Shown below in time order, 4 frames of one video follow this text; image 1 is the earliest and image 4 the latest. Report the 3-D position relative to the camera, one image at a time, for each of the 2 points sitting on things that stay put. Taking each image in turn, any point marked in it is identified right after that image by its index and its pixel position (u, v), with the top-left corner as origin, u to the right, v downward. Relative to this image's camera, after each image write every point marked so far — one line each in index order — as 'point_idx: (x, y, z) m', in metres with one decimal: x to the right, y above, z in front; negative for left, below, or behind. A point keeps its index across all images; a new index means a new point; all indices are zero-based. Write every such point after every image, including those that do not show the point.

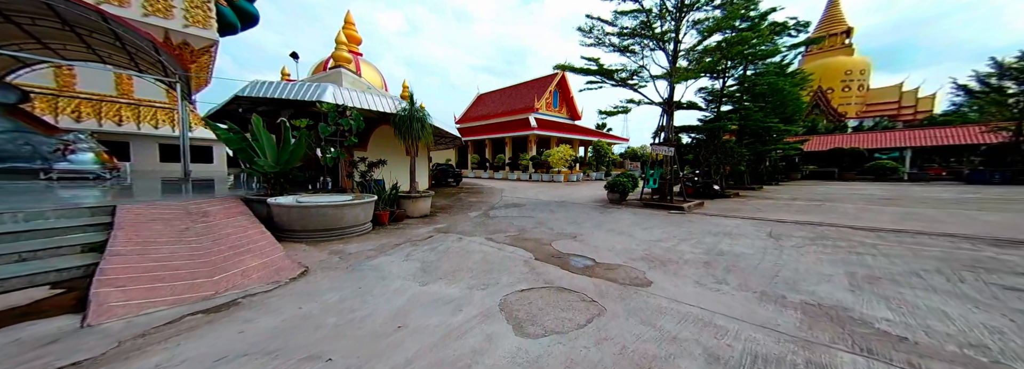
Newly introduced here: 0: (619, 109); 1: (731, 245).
0: (+3.2, +2.3, +8.1) m
1: (+3.4, -1.0, +4.1) m
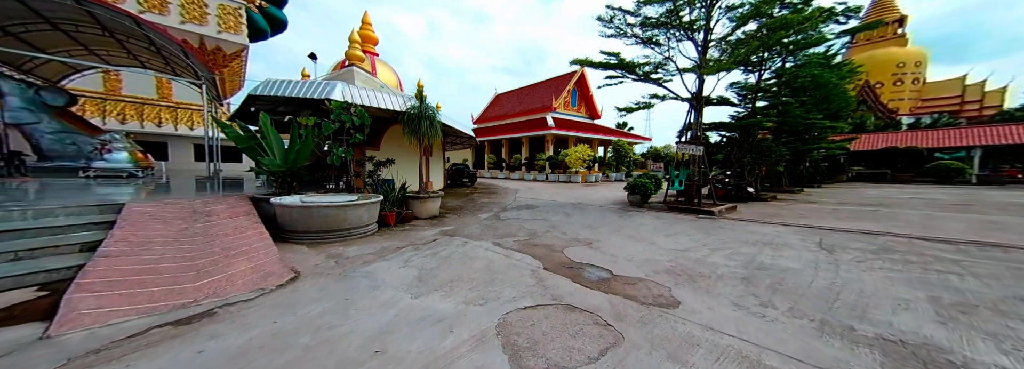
0: (+3.7, +2.3, +7.5) m
1: (+3.5, -1.0, +3.6) m
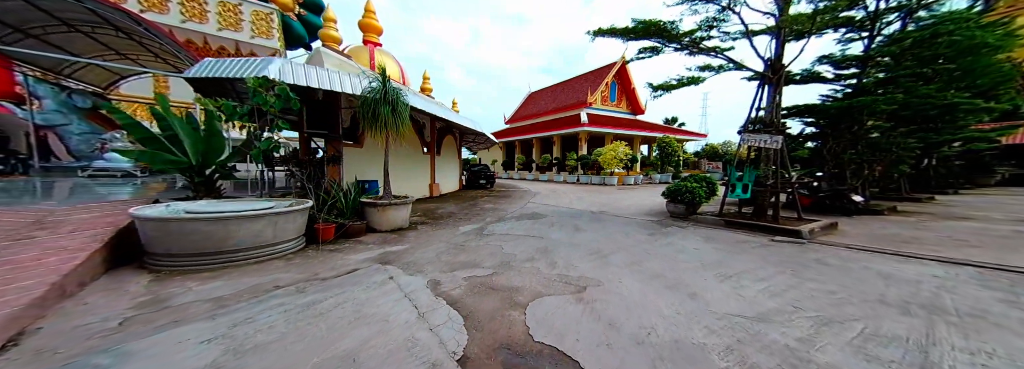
0: (+3.6, +2.2, +5.5) m
1: (+2.9, -1.1, +1.7) m
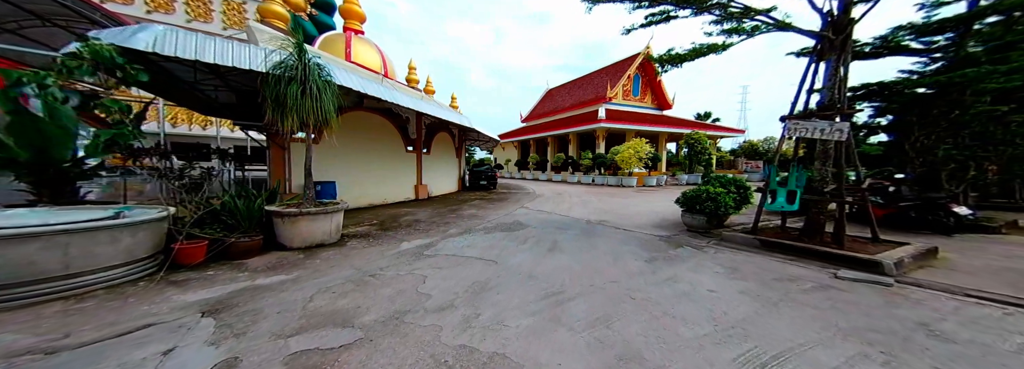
0: (+3.0, +2.1, +4.1) m
1: (+1.9, -1.2, +0.3) m
